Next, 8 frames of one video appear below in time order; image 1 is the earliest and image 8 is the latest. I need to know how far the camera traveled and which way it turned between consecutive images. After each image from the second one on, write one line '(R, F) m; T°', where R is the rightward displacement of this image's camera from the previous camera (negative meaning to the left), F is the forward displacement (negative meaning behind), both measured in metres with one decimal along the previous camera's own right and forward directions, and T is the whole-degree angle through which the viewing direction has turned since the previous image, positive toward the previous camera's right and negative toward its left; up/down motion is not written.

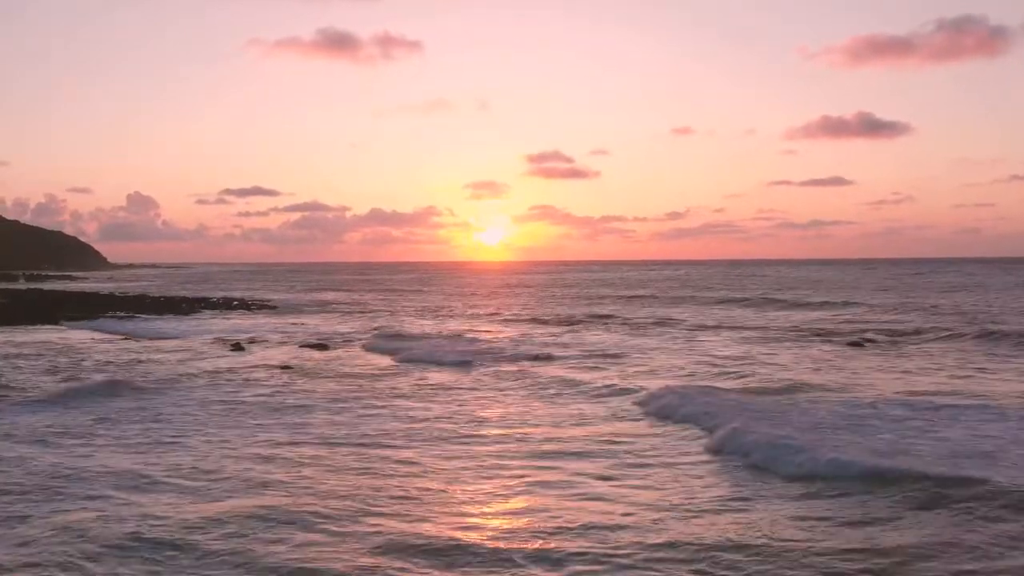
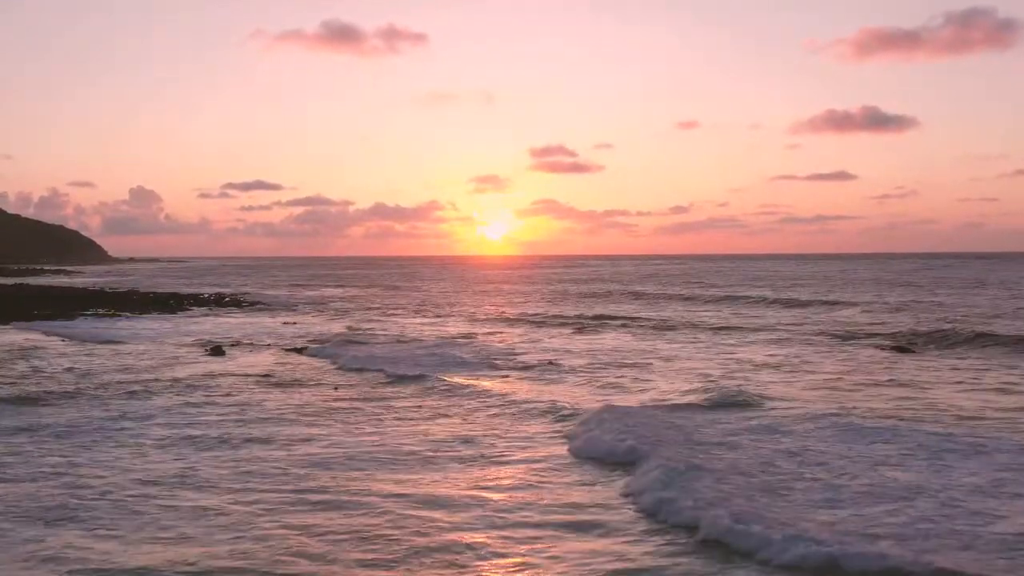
(-0.1, +2.8) m; 0°
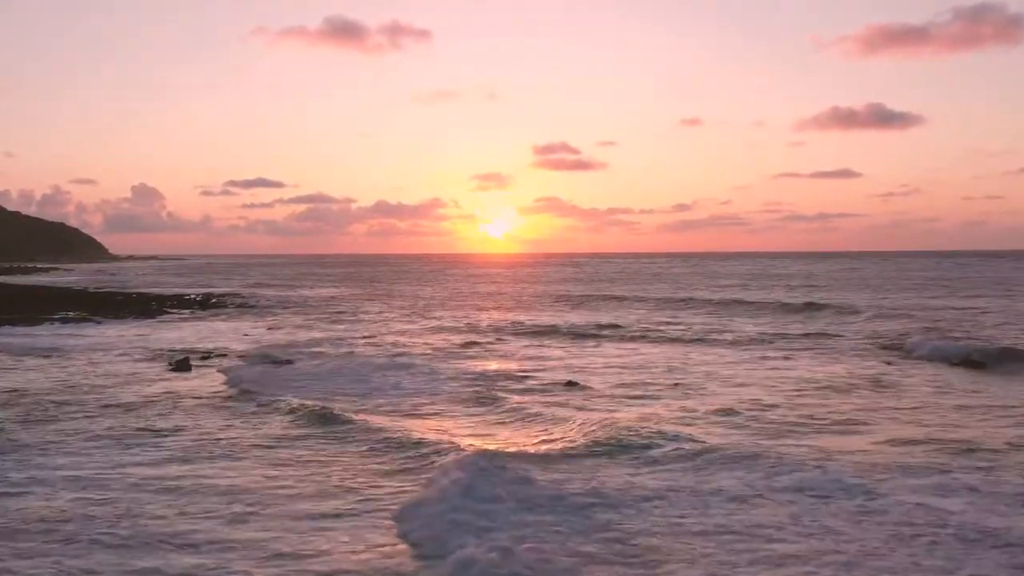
(-0.2, +3.8) m; 0°
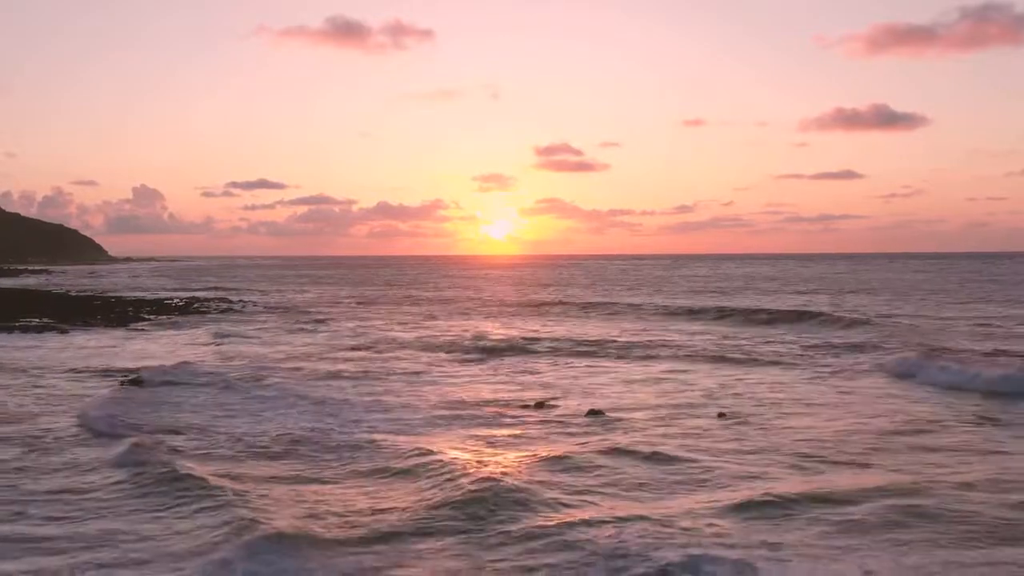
(-0.2, +3.8) m; 0°
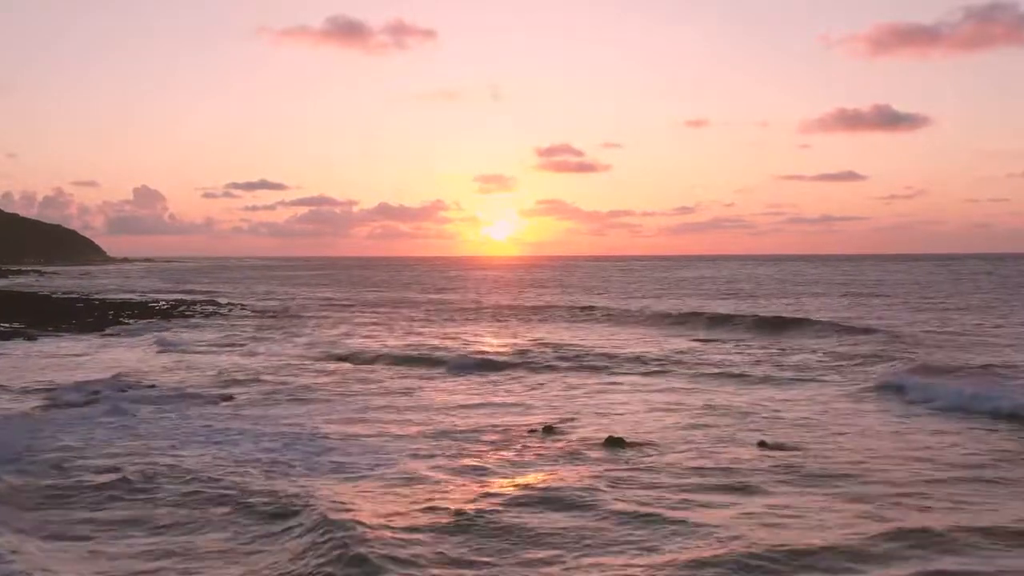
(-0.1, +2.7) m; 0°
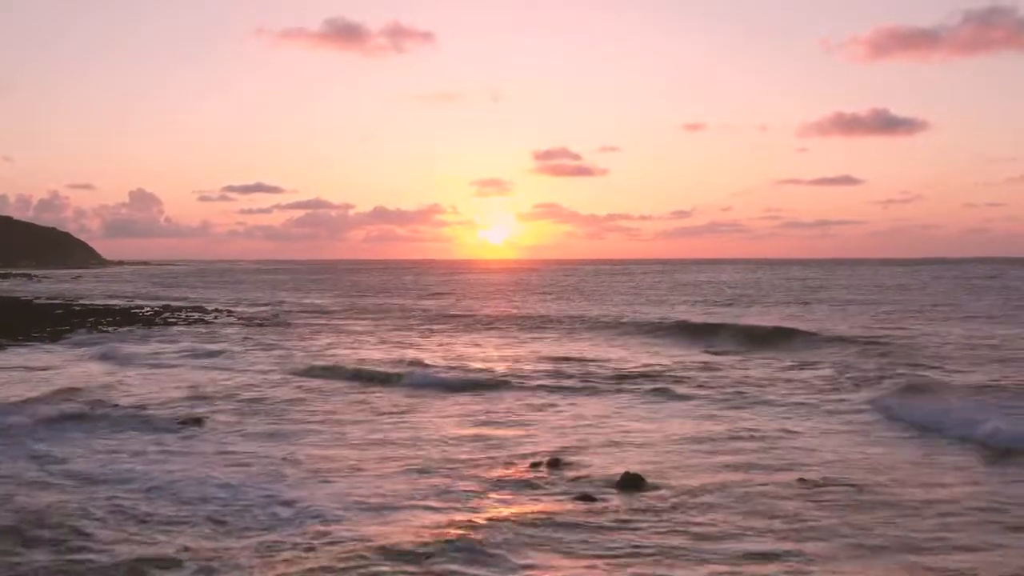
(-0.1, +2.1) m; 0°
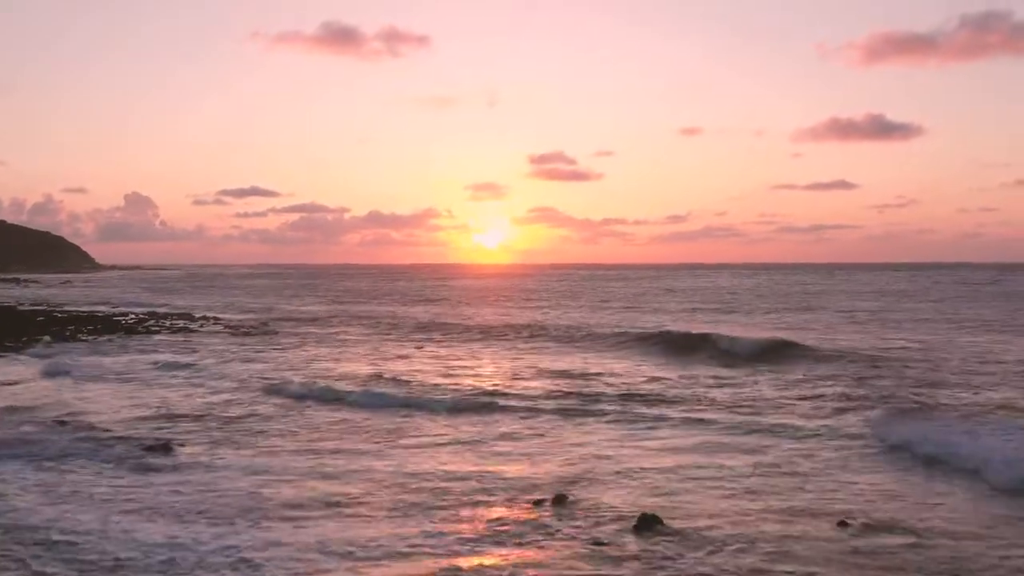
(-0.1, +1.6) m; 0°
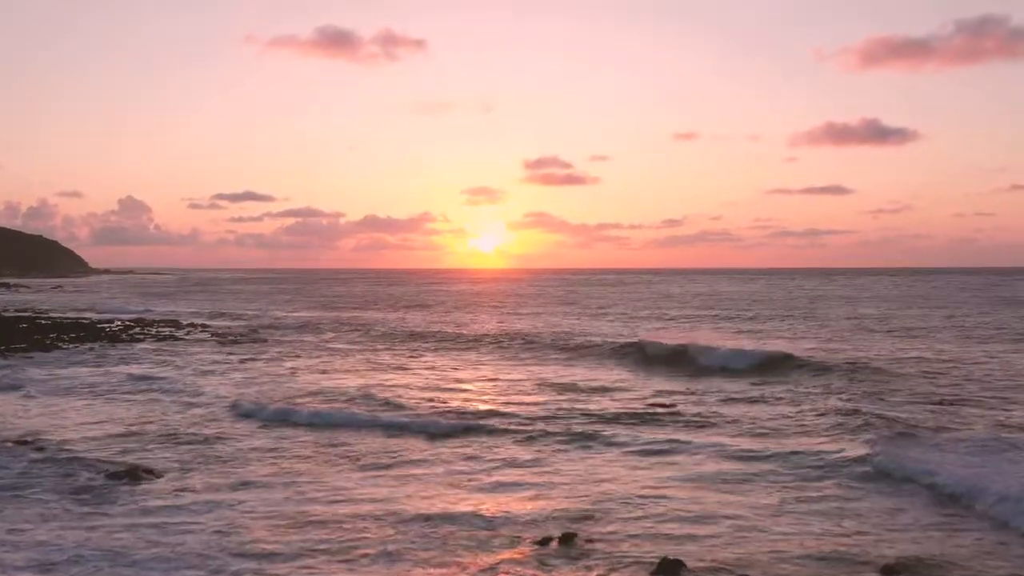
(-0.1, +1.4) m; 0°
